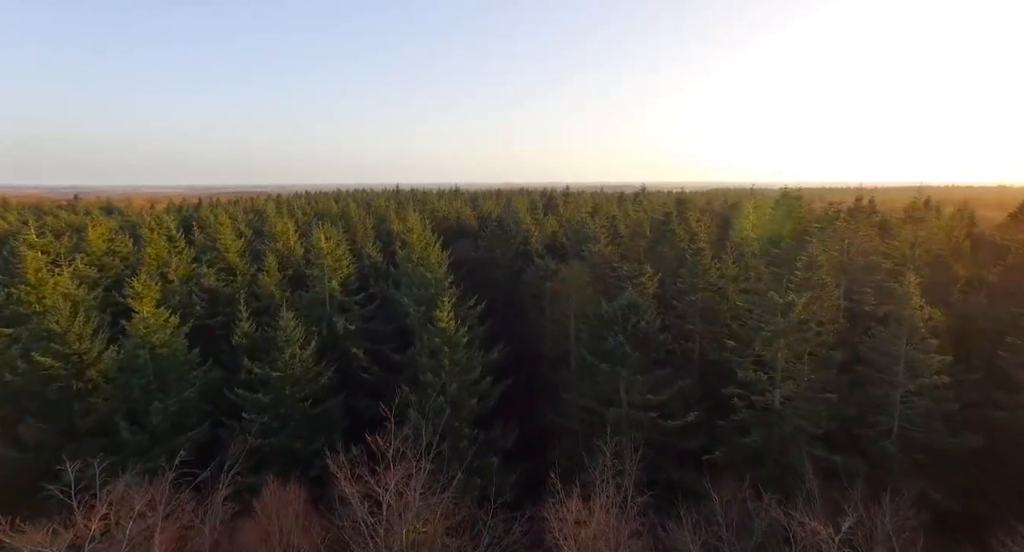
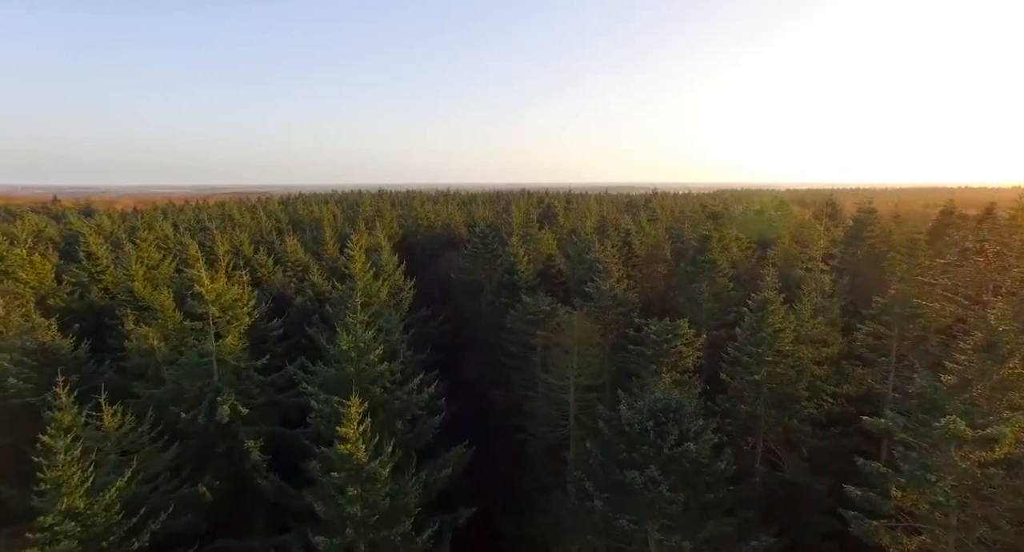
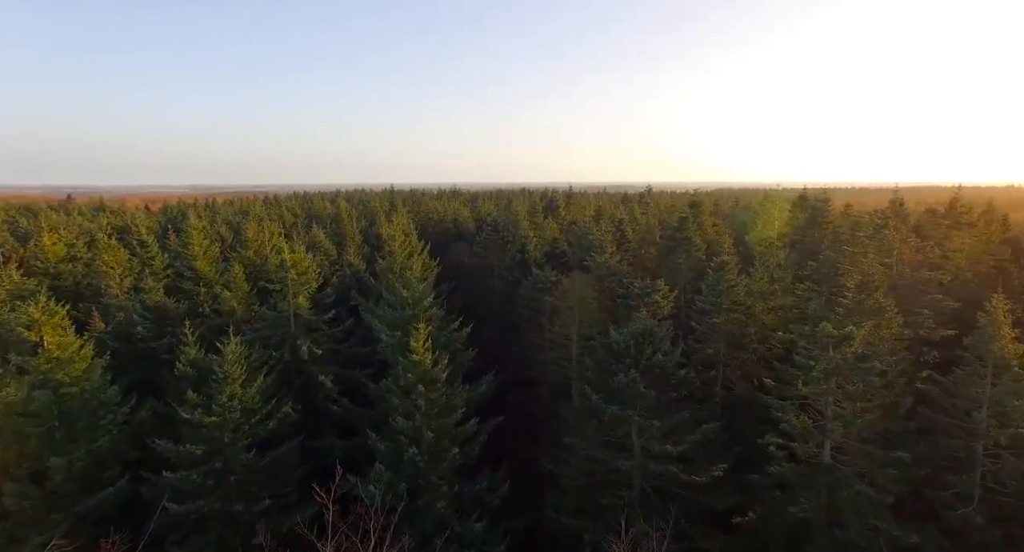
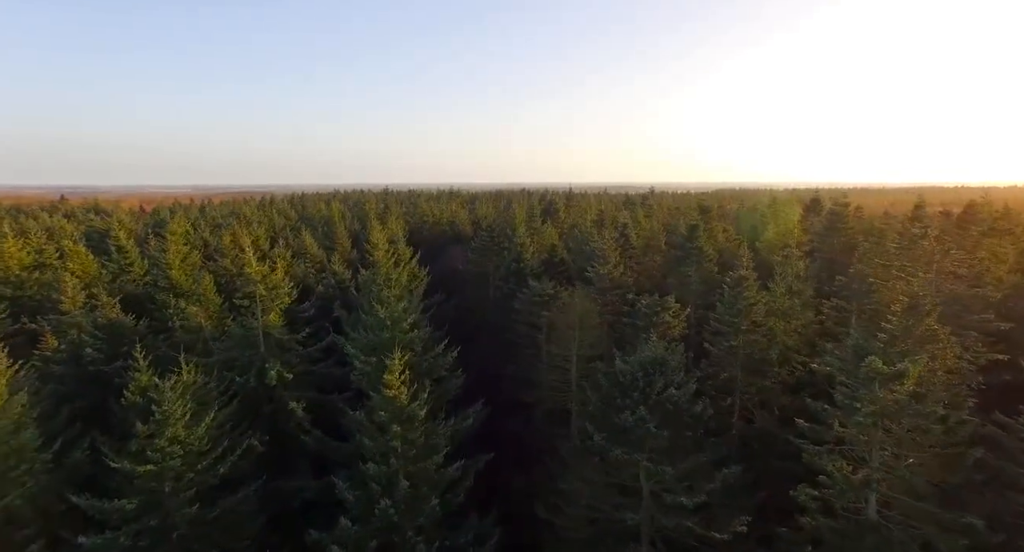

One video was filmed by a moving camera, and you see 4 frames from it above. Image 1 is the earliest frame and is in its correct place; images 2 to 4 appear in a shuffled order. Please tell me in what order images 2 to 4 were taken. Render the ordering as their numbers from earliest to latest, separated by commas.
3, 4, 2
